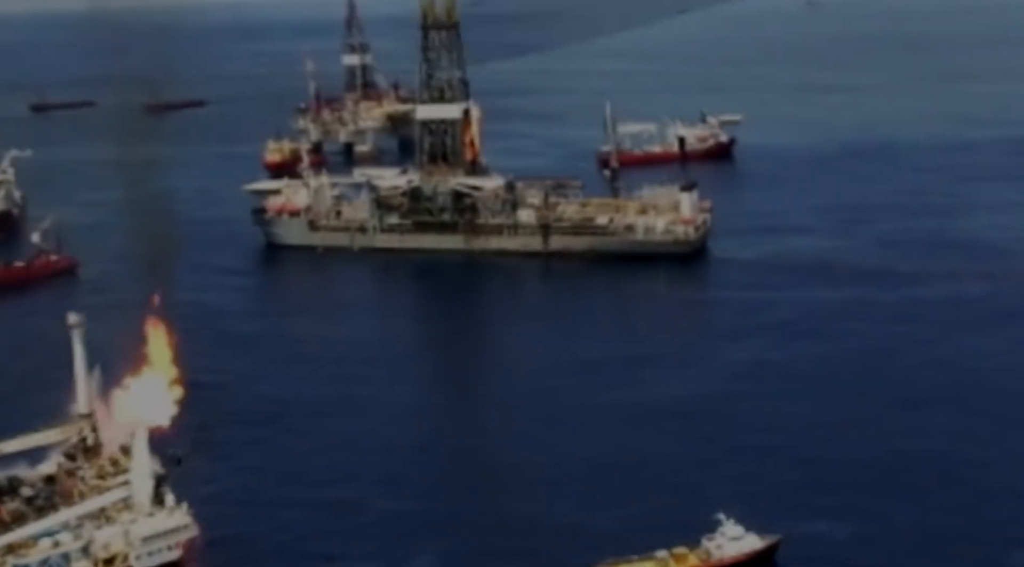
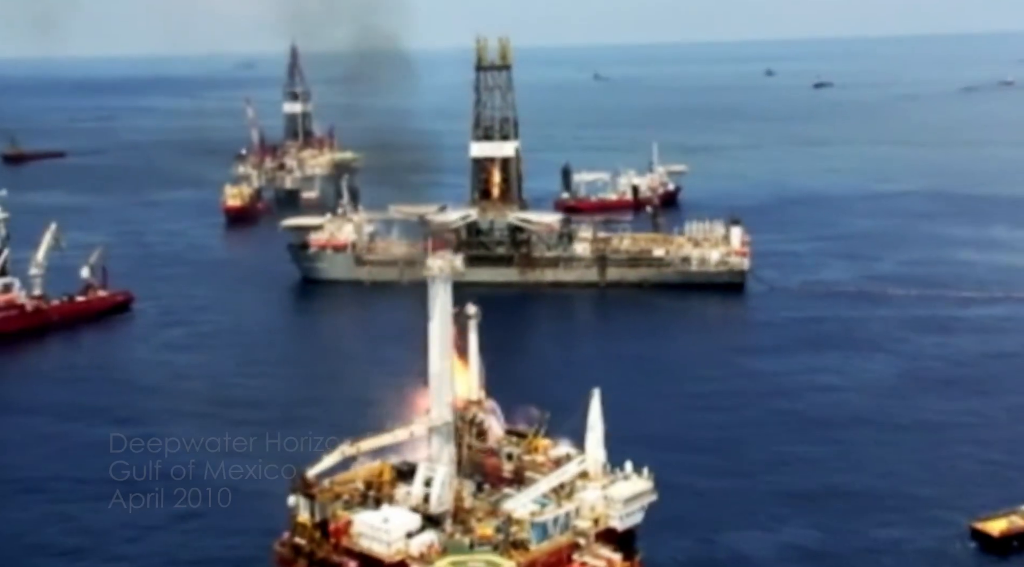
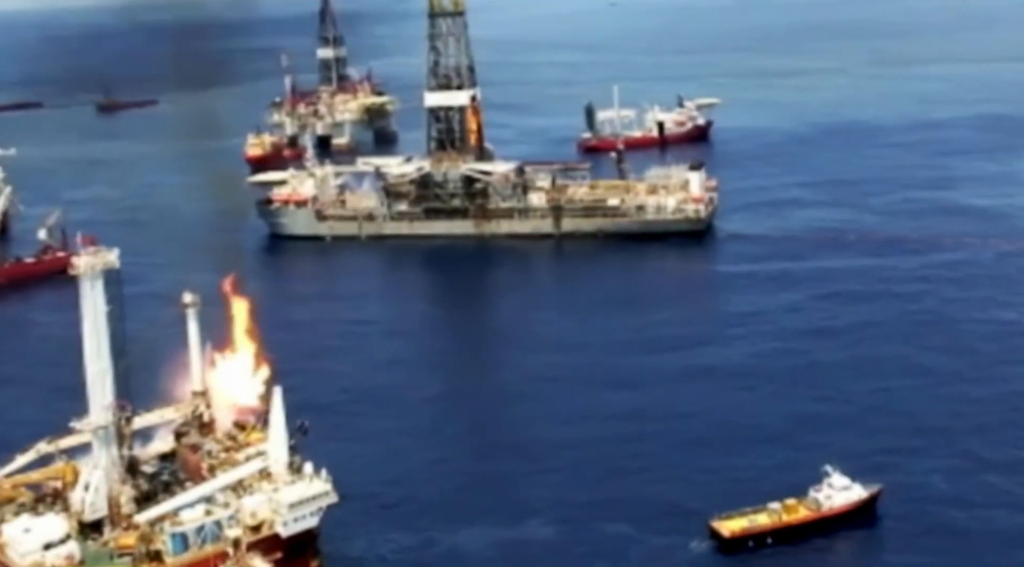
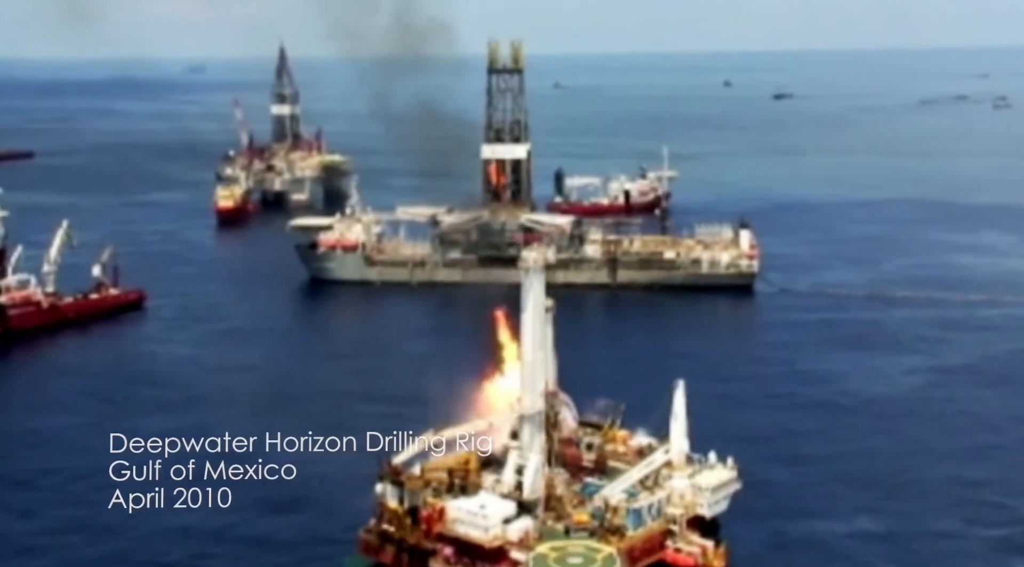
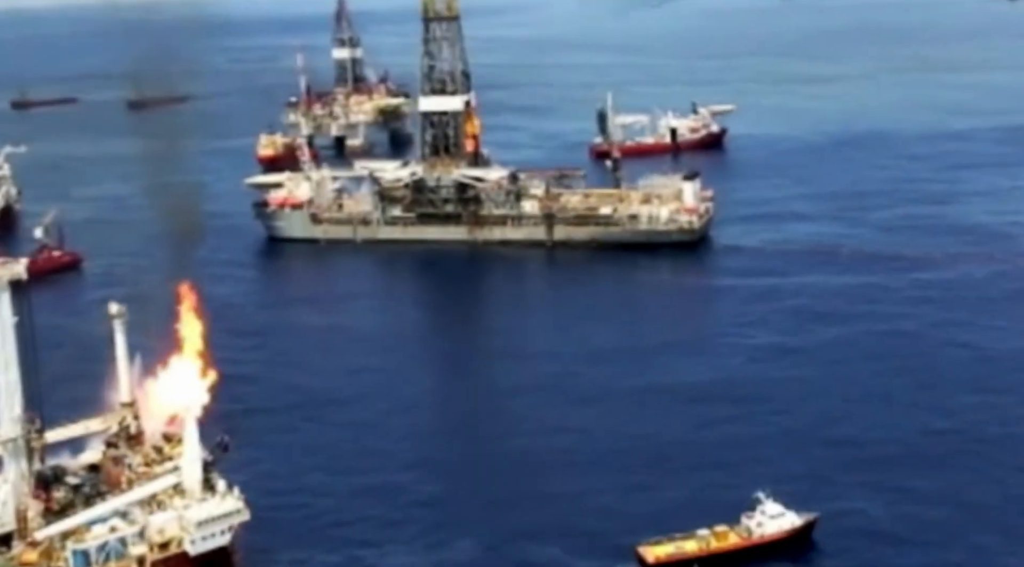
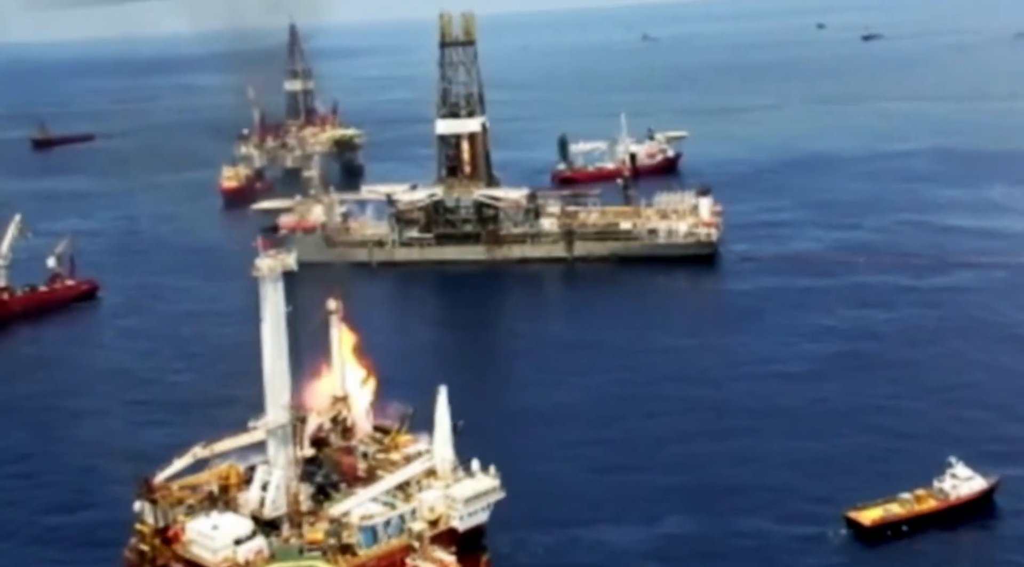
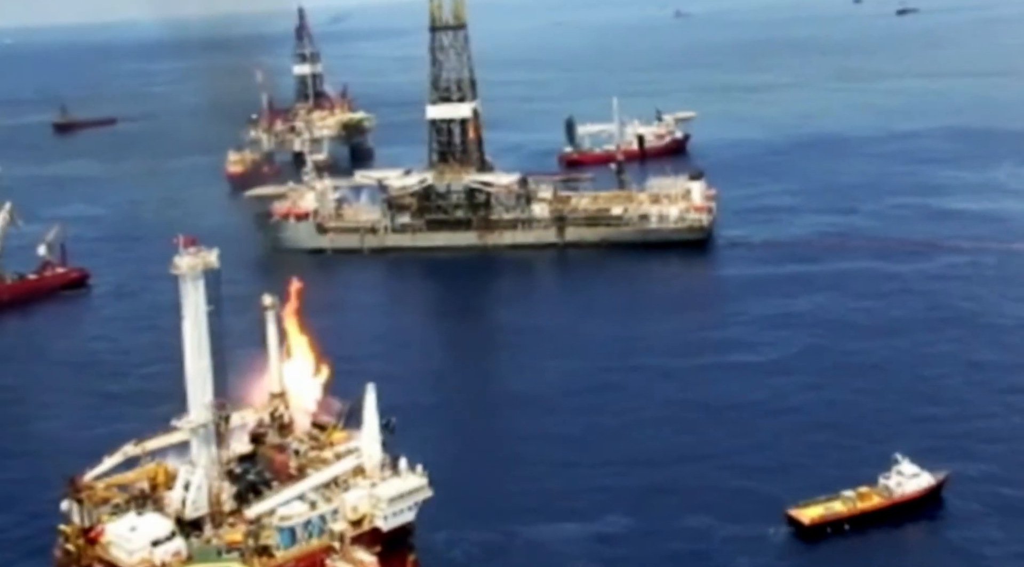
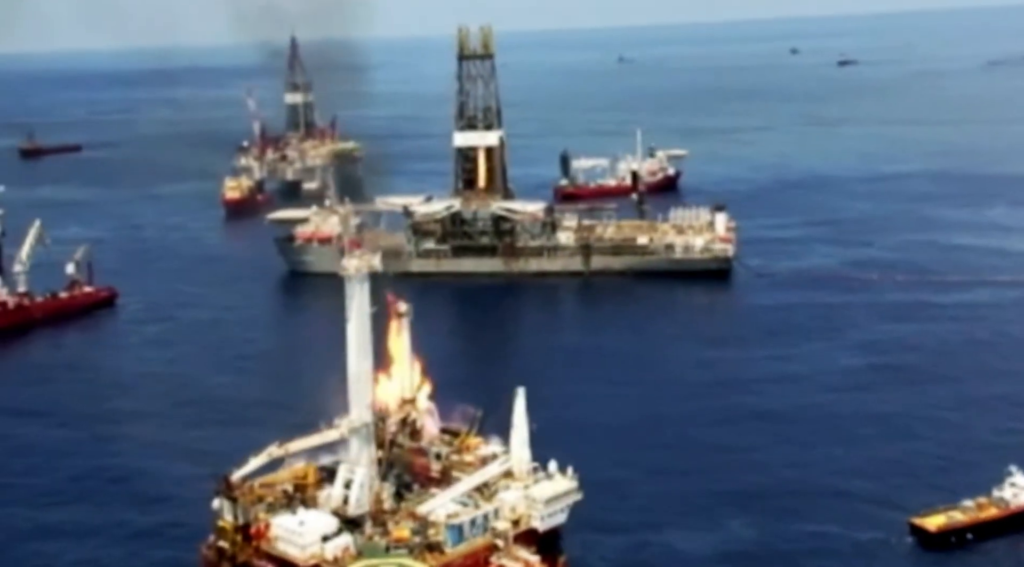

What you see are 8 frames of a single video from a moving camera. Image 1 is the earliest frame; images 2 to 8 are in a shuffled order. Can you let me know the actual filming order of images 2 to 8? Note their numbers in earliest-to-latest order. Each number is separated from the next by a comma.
5, 3, 7, 6, 8, 2, 4
